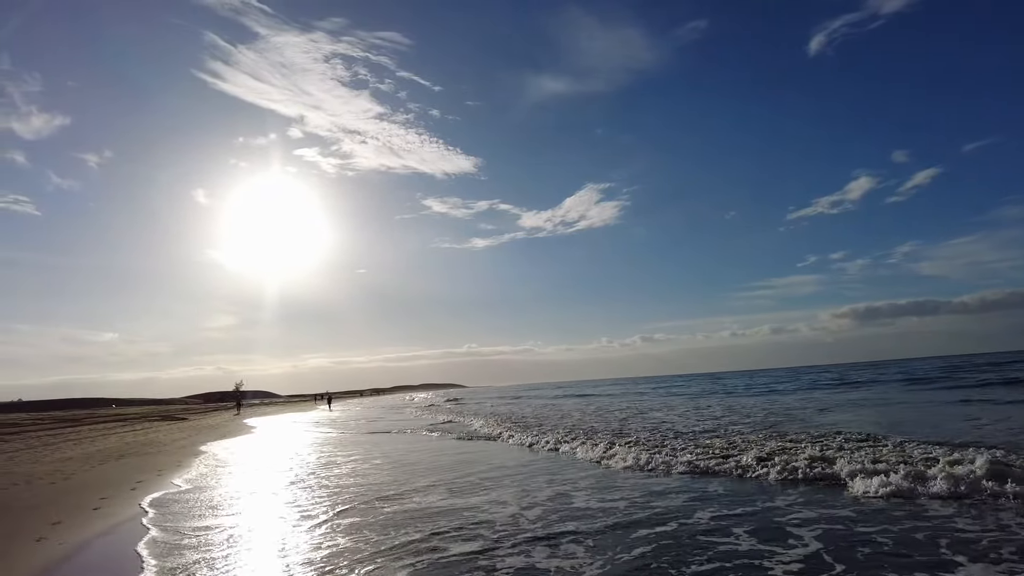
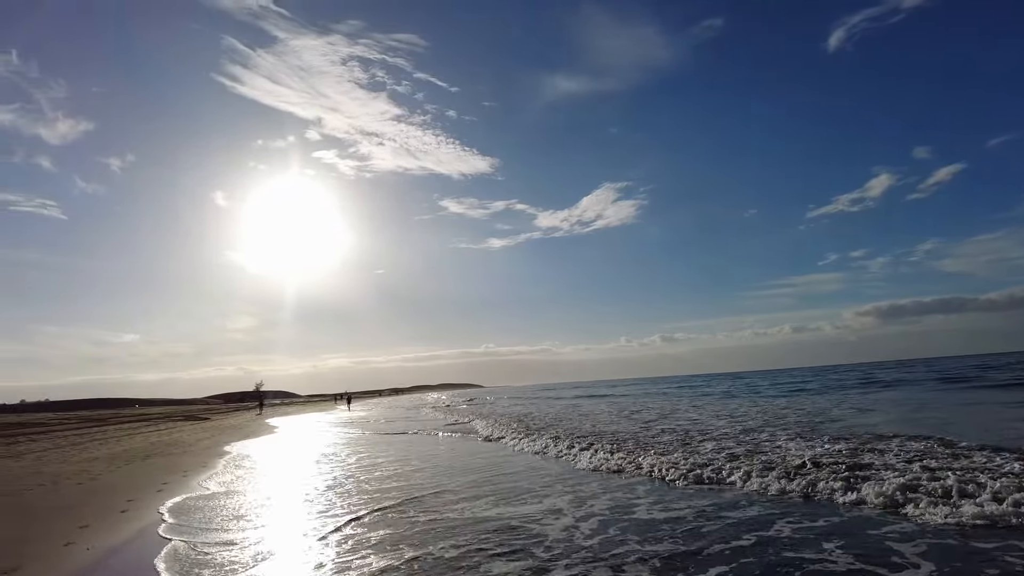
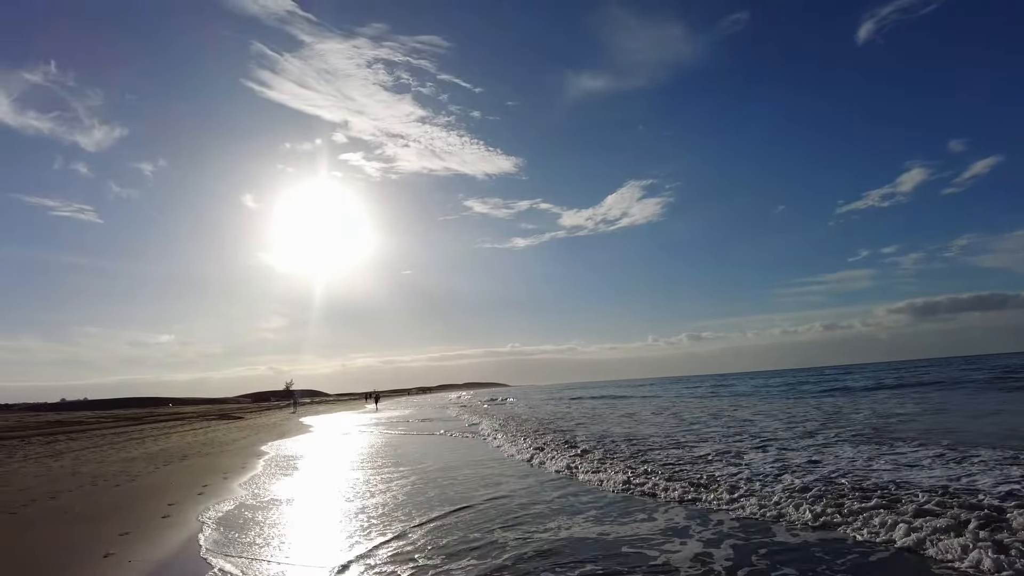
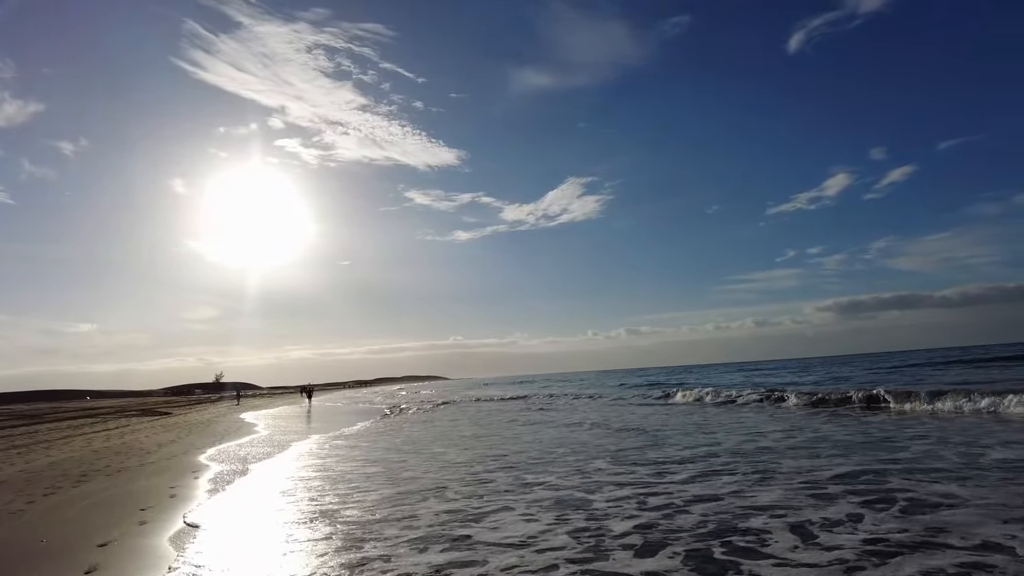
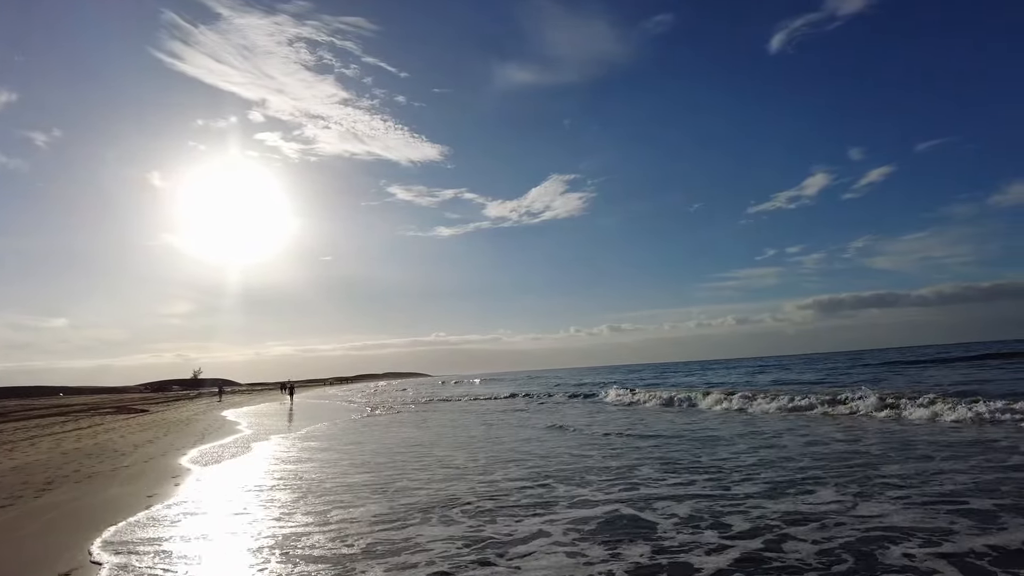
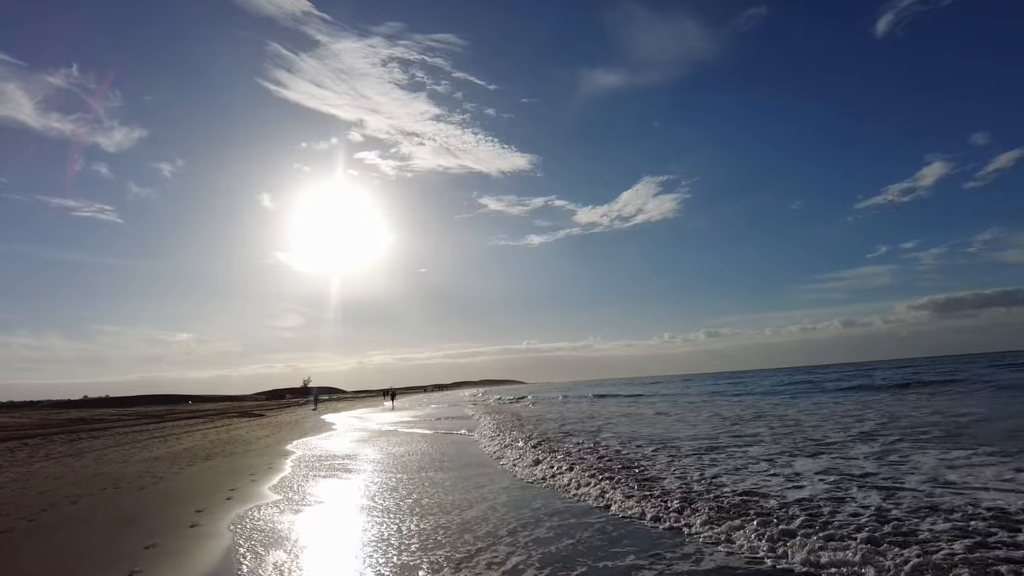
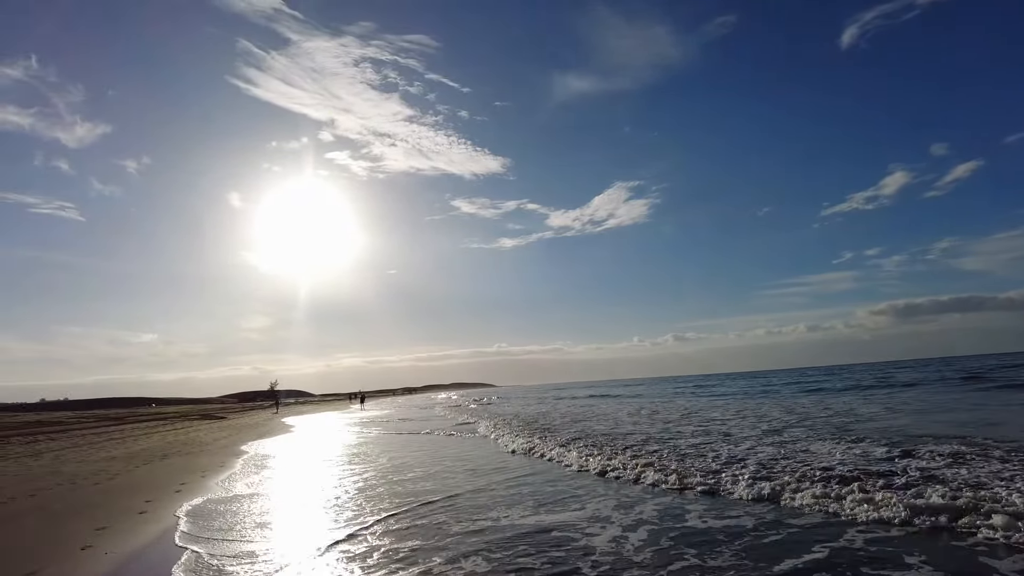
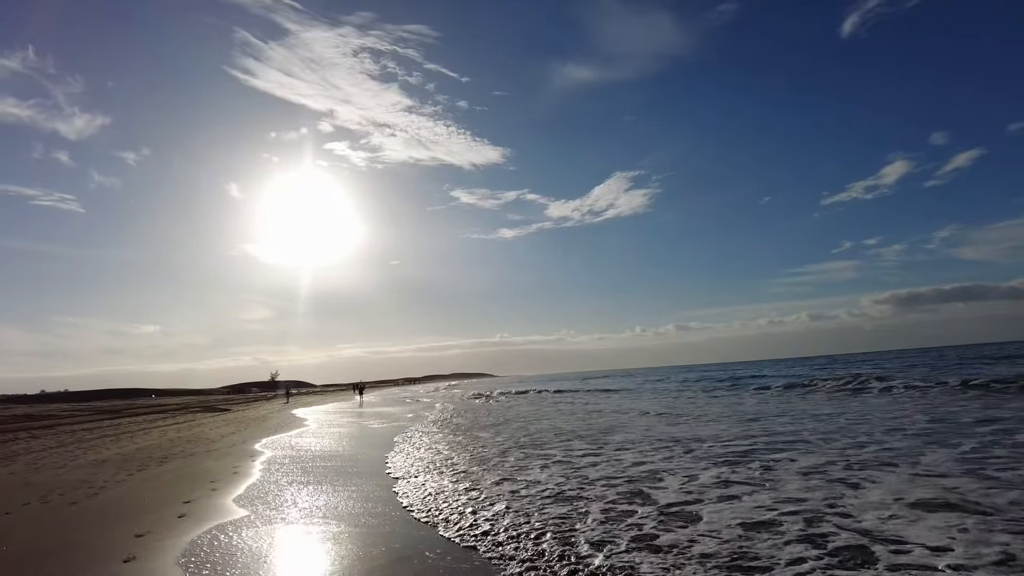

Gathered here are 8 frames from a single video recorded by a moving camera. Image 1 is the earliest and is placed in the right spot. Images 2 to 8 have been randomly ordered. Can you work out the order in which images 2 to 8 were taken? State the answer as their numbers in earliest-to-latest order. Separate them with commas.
2, 7, 3, 6, 8, 4, 5
